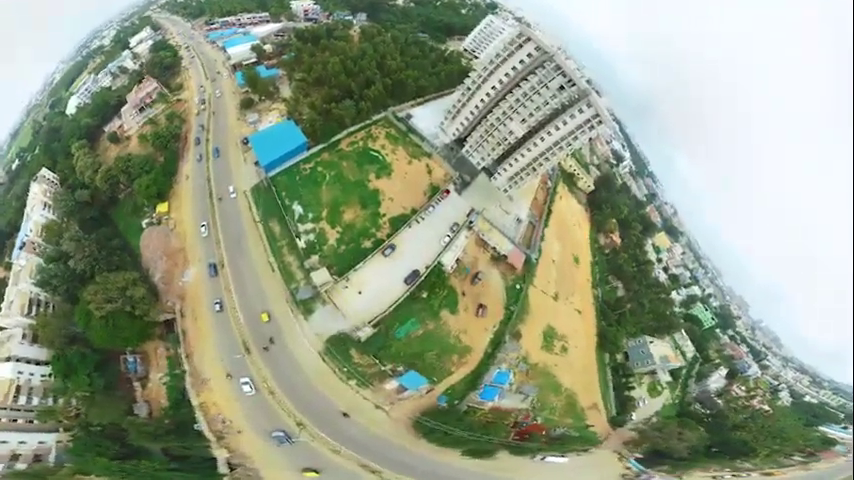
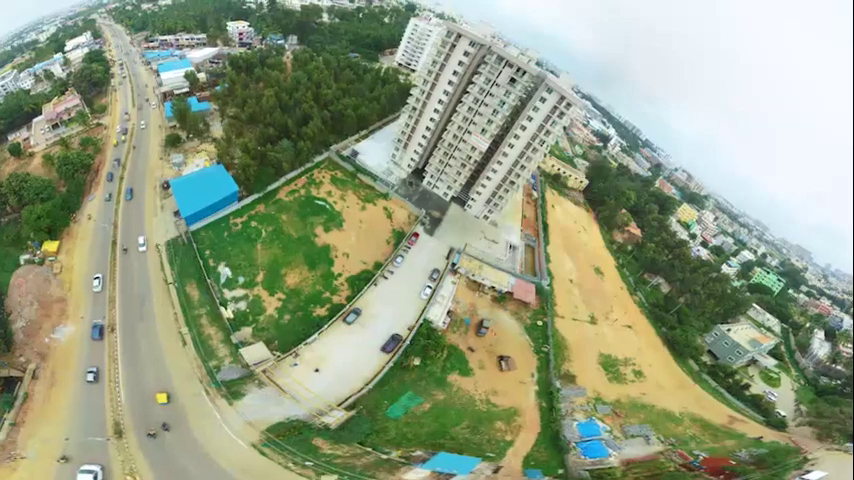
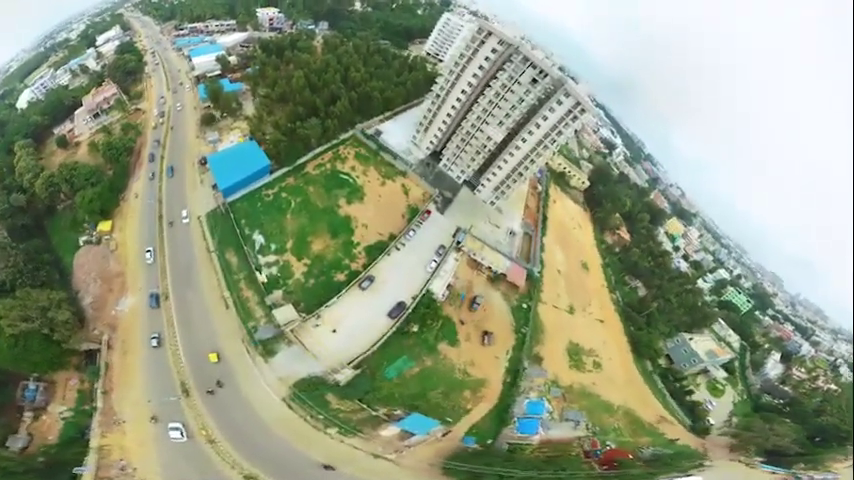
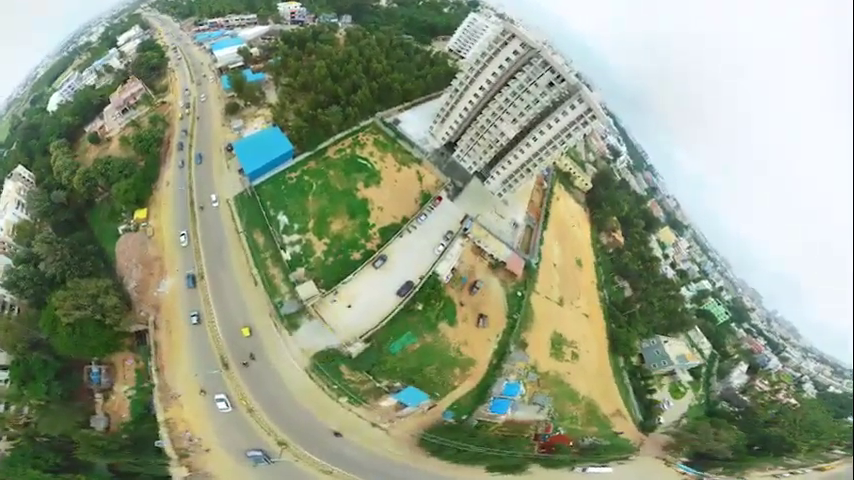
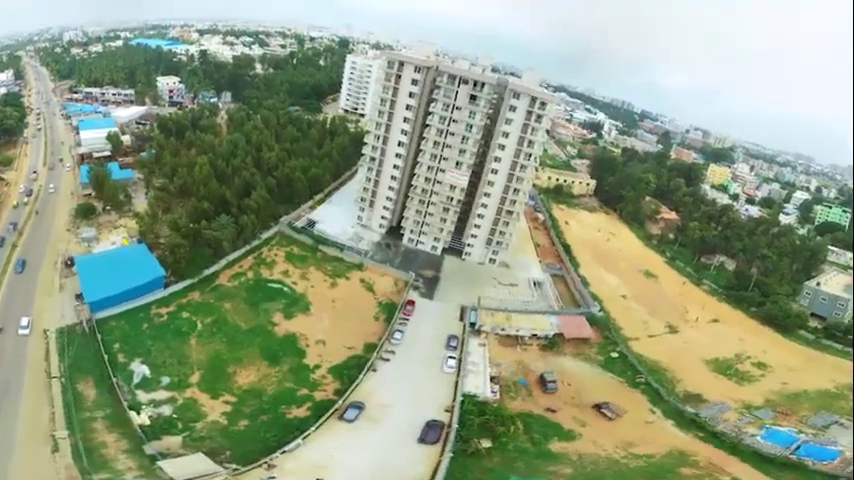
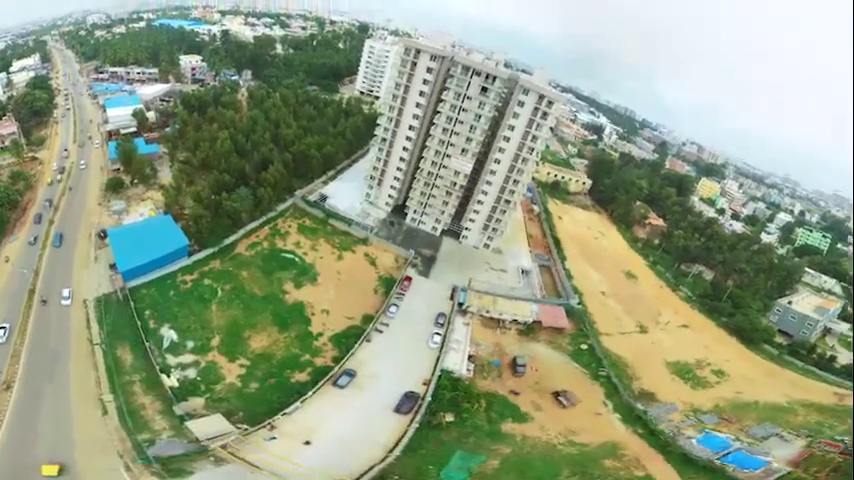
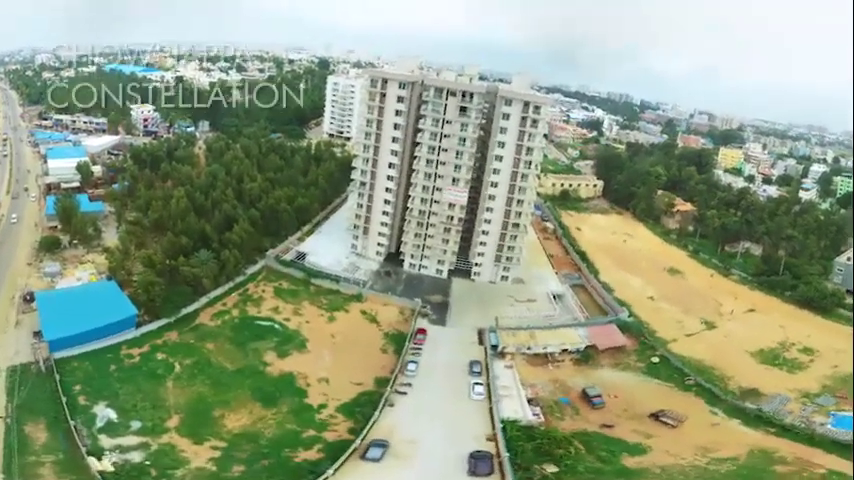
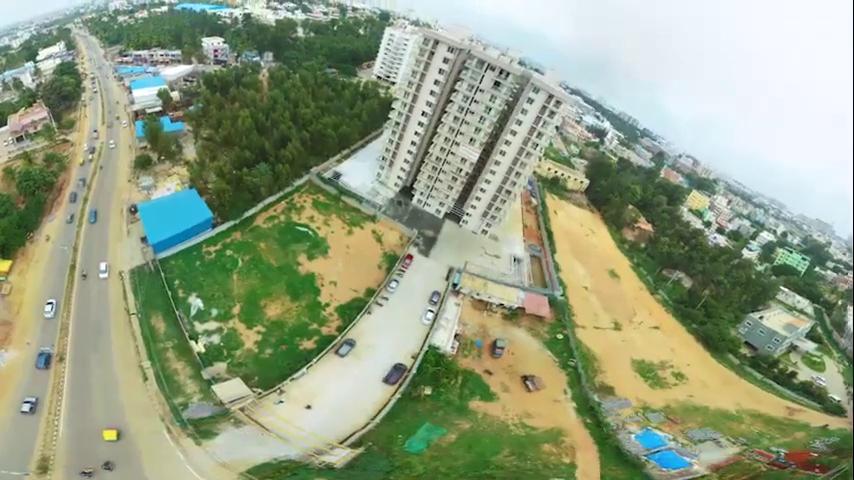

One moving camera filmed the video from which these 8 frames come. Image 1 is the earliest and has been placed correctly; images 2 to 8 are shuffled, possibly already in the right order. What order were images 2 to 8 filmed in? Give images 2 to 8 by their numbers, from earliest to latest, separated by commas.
4, 3, 2, 8, 6, 5, 7
